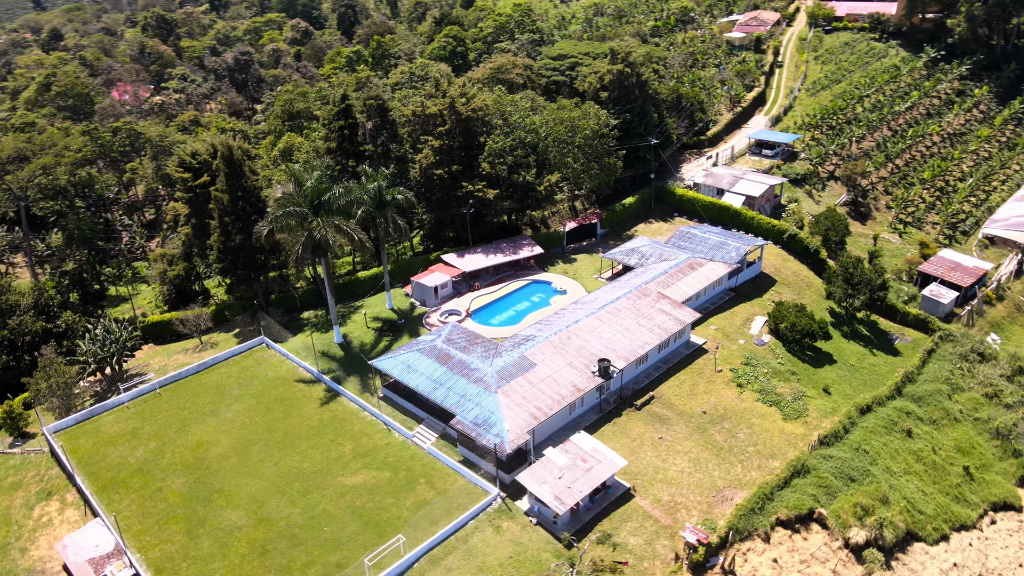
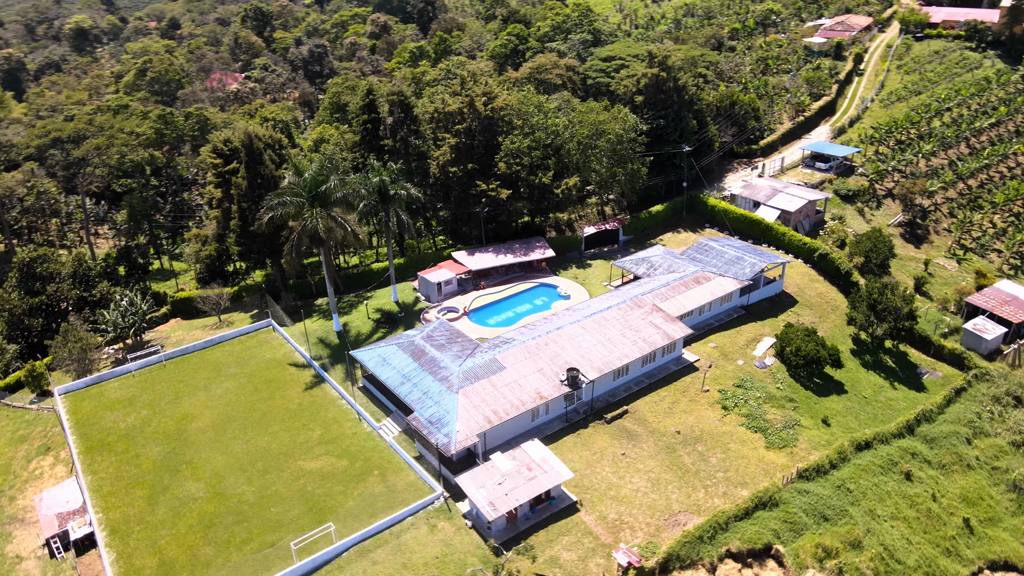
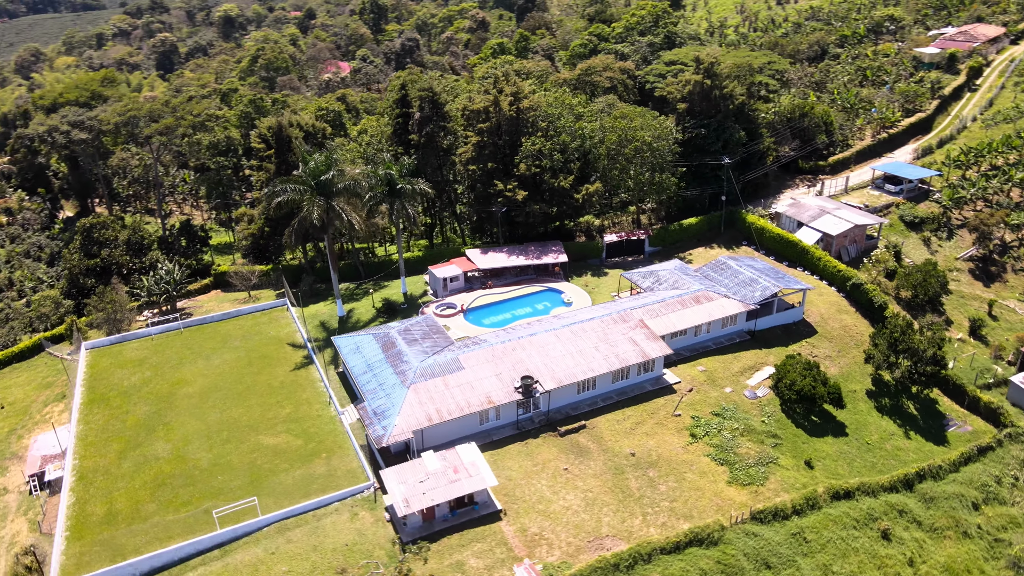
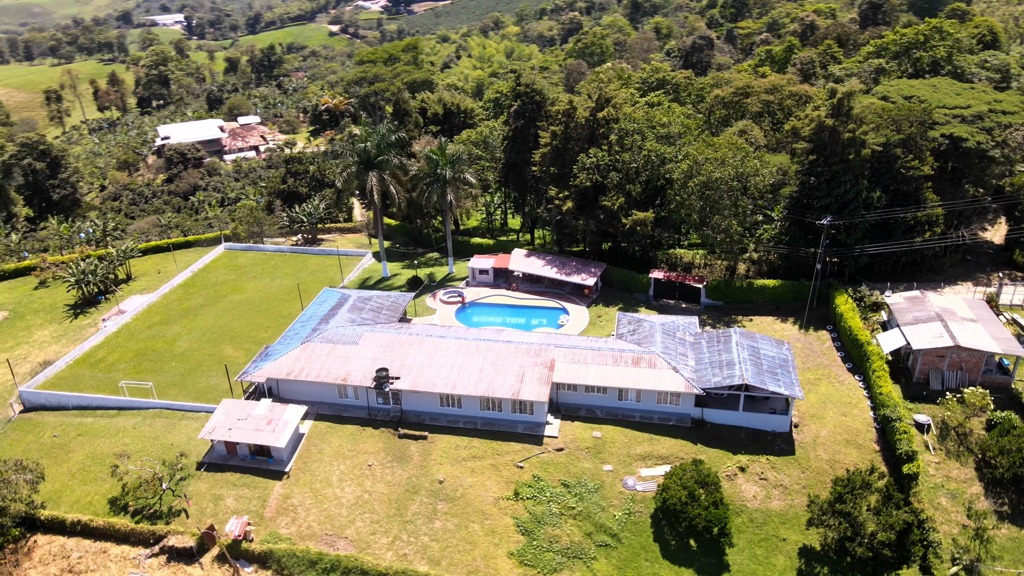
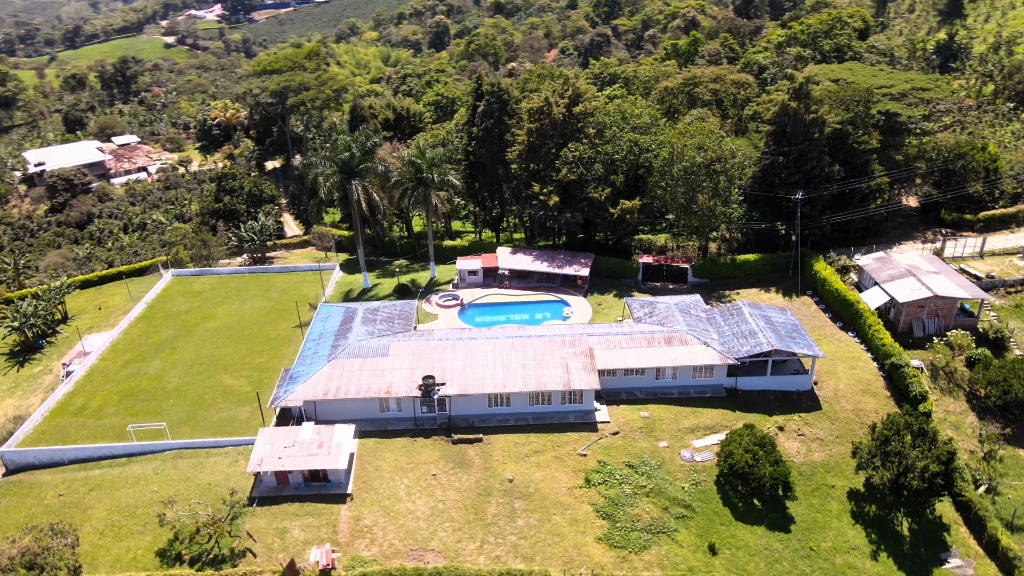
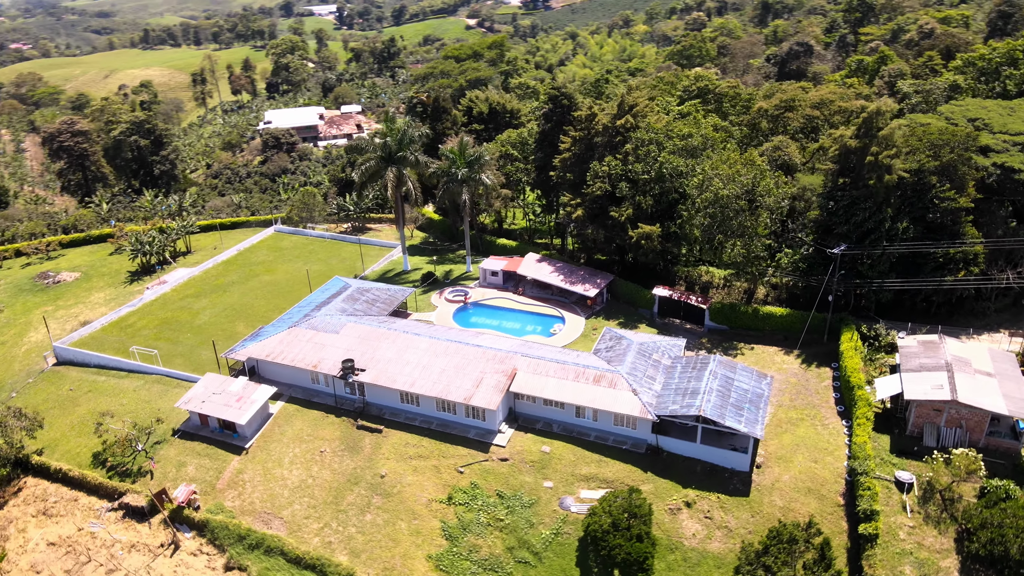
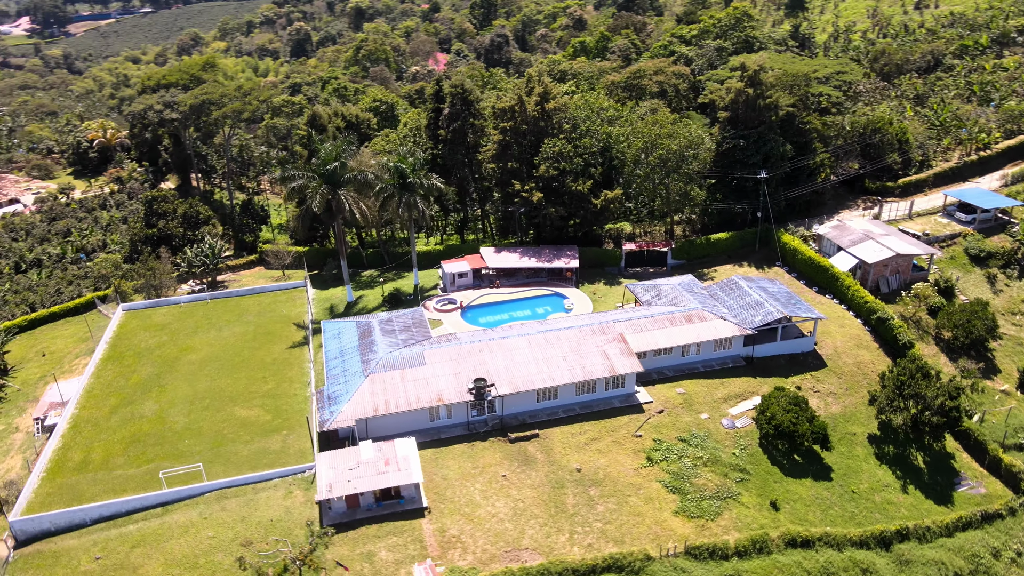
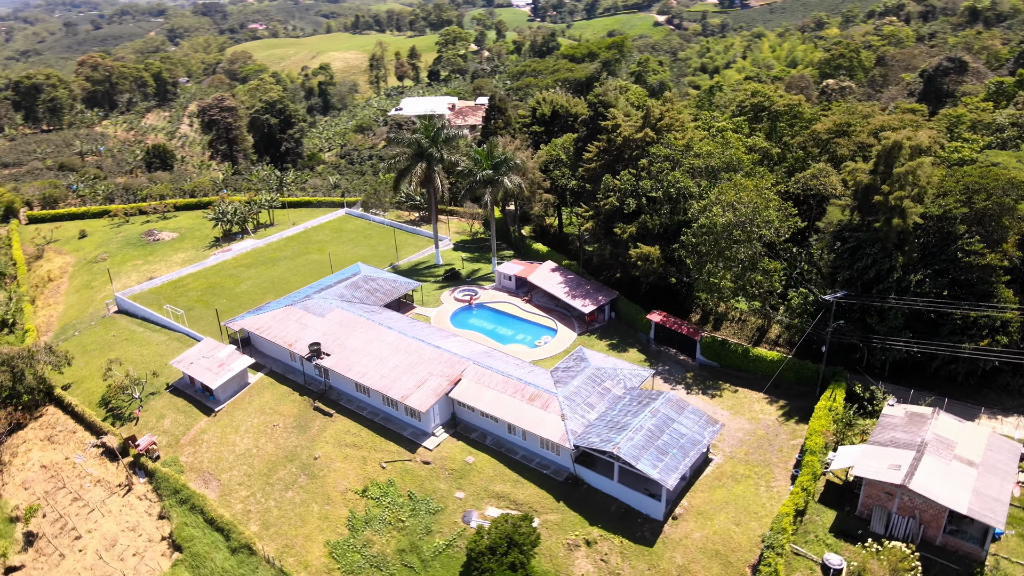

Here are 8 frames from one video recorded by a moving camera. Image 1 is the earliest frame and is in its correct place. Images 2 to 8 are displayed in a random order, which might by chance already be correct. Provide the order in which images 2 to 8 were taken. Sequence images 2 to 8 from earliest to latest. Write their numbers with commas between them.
2, 3, 7, 5, 4, 6, 8
